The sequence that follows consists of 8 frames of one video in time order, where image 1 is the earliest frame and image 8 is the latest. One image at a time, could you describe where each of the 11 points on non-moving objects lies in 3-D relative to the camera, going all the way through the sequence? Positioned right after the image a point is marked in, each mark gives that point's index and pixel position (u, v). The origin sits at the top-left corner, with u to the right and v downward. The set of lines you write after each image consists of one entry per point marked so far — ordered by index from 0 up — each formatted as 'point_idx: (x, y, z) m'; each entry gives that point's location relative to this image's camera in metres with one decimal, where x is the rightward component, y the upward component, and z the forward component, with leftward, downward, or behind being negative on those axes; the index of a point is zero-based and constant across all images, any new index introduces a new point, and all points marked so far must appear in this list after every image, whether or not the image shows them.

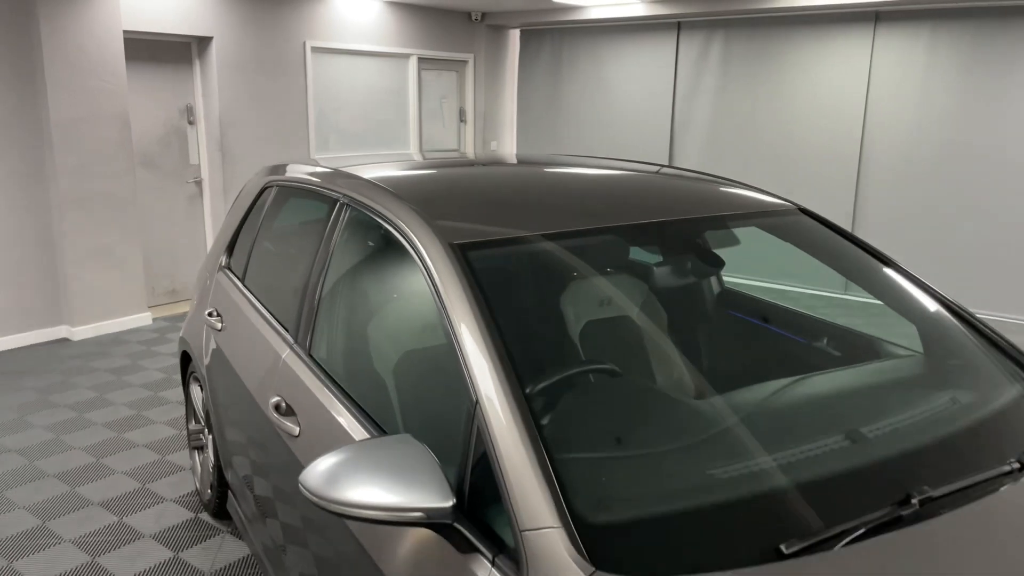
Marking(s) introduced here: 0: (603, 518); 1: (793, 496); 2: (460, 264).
0: (+0.1, -0.3, +1.1) m
1: (+0.4, -0.3, +1.2) m
2: (-0.1, 0.0, +1.4) m
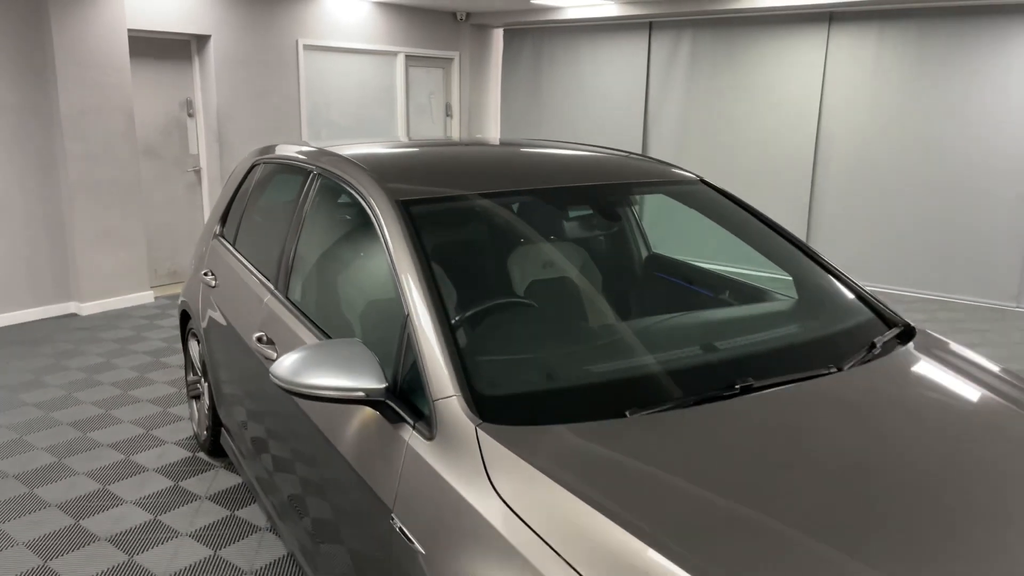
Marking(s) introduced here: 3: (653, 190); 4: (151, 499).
0: (0.0, -0.2, +1.4) m
1: (+0.2, -0.2, +1.5) m
2: (-0.3, +0.2, +1.8) m
3: (+0.4, +0.3, +2.2) m
4: (-1.1, -0.7, +2.6) m
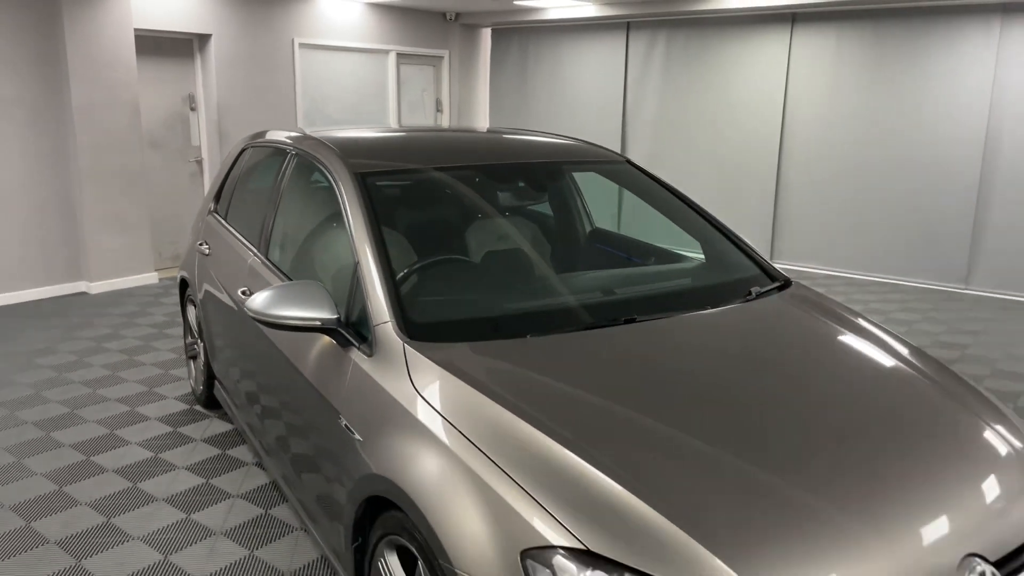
0: (-0.2, -0.1, +1.8) m
1: (+0.1, -0.1, +1.9) m
2: (-0.4, +0.3, +2.1) m
3: (+0.2, +0.4, +2.6) m
4: (-1.3, -0.5, +2.9) m
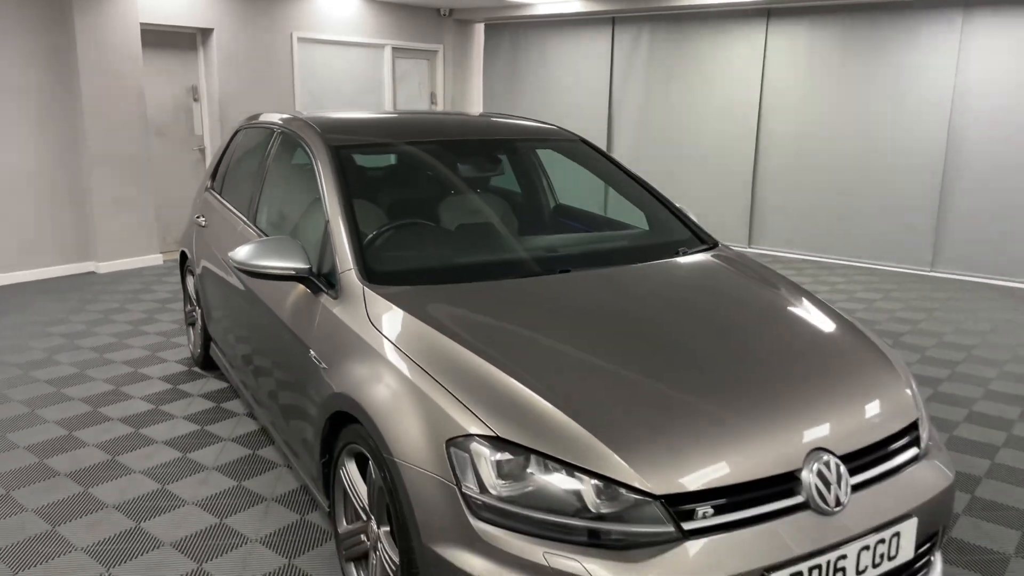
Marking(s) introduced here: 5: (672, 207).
0: (-0.3, +0.1, +2.1) m
1: (-0.1, 0.0, +2.2) m
2: (-0.5, +0.4, +2.4) m
3: (+0.1, +0.5, +2.8) m
4: (-1.4, -0.4, +3.2) m
5: (+0.5, +0.3, +2.7) m
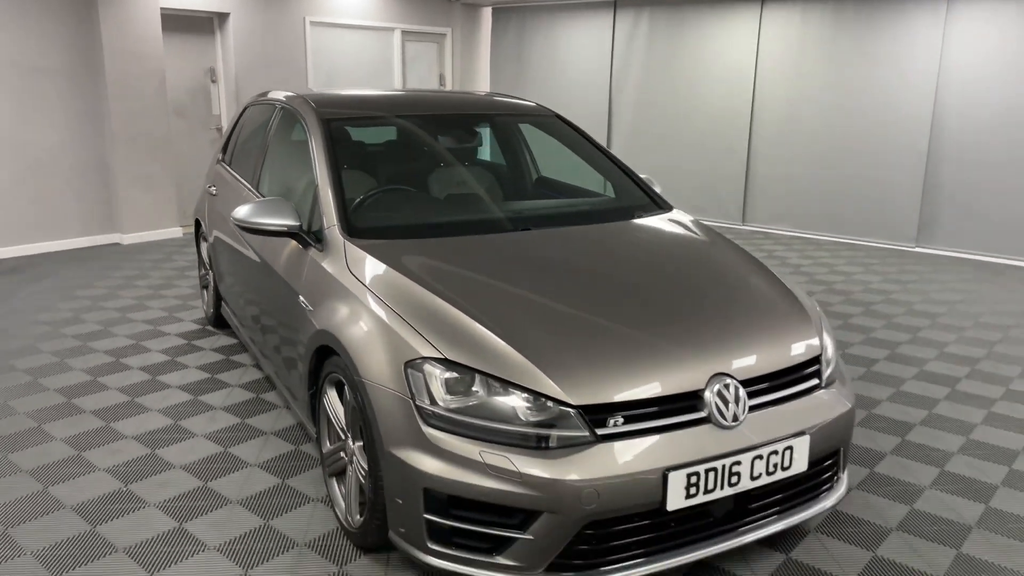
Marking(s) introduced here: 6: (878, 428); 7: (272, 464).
0: (-0.4, +0.2, +2.4) m
1: (-0.1, +0.2, +2.4) m
2: (-0.6, +0.5, +2.7) m
3: (0.0, +0.6, +3.1) m
4: (-1.5, -0.3, +3.5) m
5: (+0.5, +0.4, +3.0) m
6: (+1.3, -0.5, +2.8) m
7: (-0.7, -0.5, +2.5) m
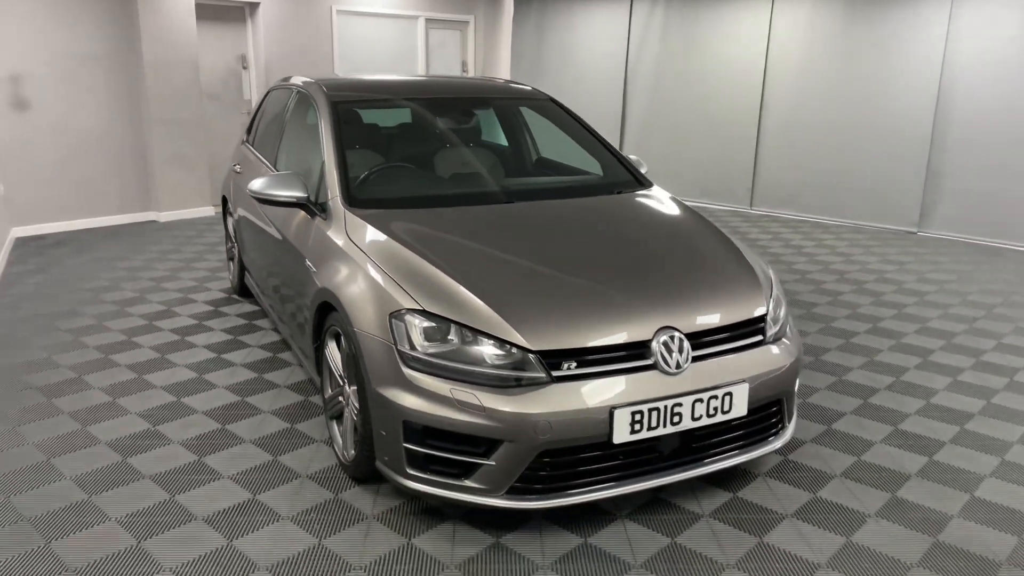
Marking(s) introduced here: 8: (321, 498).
0: (-0.5, +0.3, +2.6) m
1: (-0.2, +0.3, +2.7) m
2: (-0.6, +0.6, +3.0) m
3: (0.0, +0.8, +3.3) m
4: (-1.5, -0.1, +3.9) m
5: (+0.4, +0.5, +3.2) m
6: (+1.2, -0.4, +3.0) m
7: (-0.8, -0.4, +2.8) m
8: (-0.5, -0.6, +2.2) m
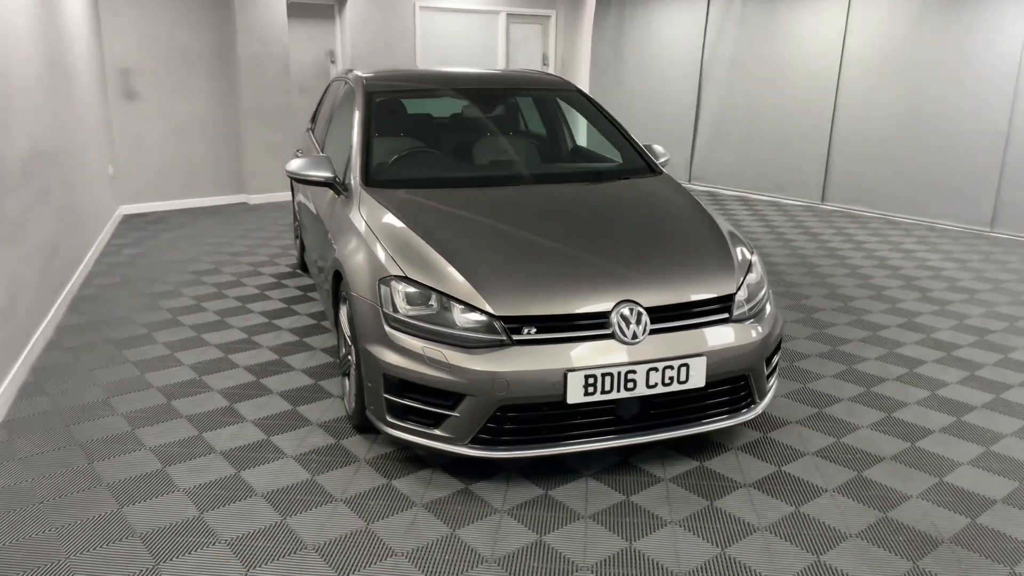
0: (-0.4, +0.4, +2.9) m
1: (-0.2, +0.4, +2.9) m
2: (-0.6, +0.7, +3.2) m
3: (+0.1, +0.8, +3.5) m
4: (-1.3, 0.0, +4.2) m
5: (+0.5, +0.6, +3.4) m
6: (+1.3, -0.3, +3.1) m
7: (-0.7, -0.3, +3.1) m
8: (-0.6, -0.5, +2.5) m
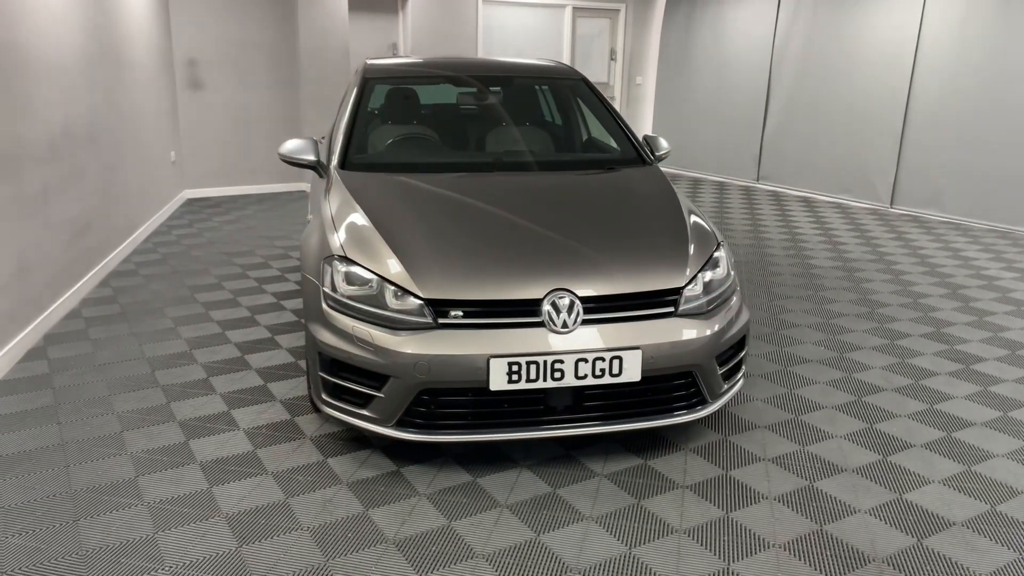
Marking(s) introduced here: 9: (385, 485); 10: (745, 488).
0: (-0.5, +0.4, +2.9) m
1: (-0.2, +0.4, +2.9) m
2: (-0.6, +0.8, +3.3) m
3: (+0.2, +0.9, +3.5) m
4: (-1.2, +0.1, +4.4) m
5: (+0.5, +0.6, +3.3) m
6: (+1.2, -0.4, +2.9) m
7: (-0.8, -0.2, +3.1) m
8: (-0.7, -0.4, +2.6) m
9: (-0.3, -0.5, +2.2) m
10: (+0.6, -0.5, +2.2) m
